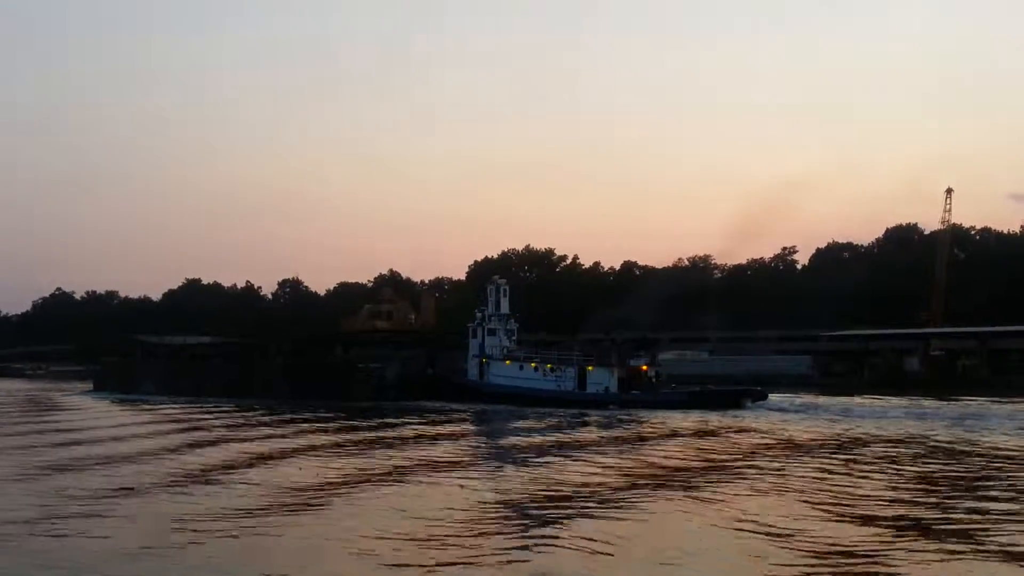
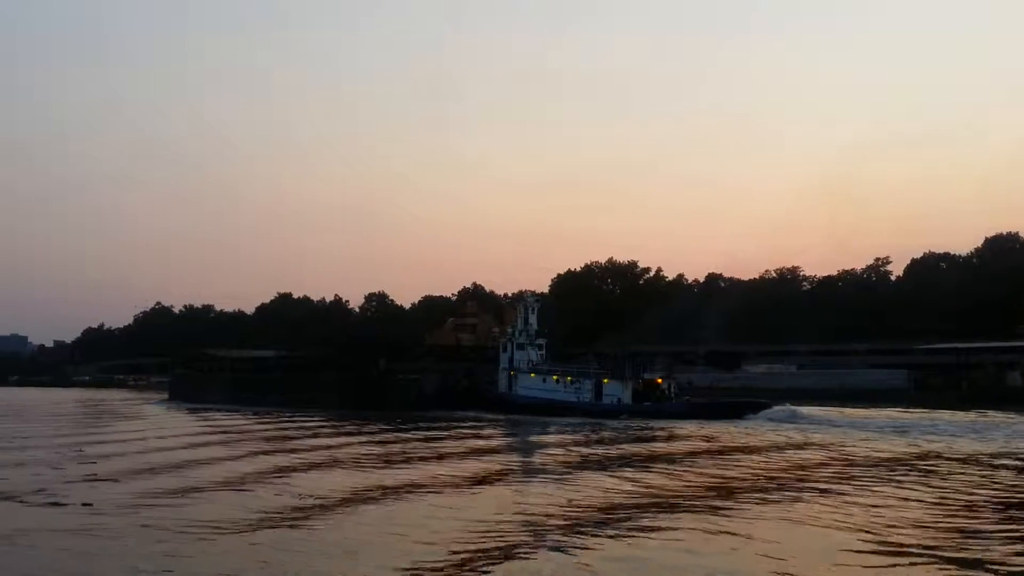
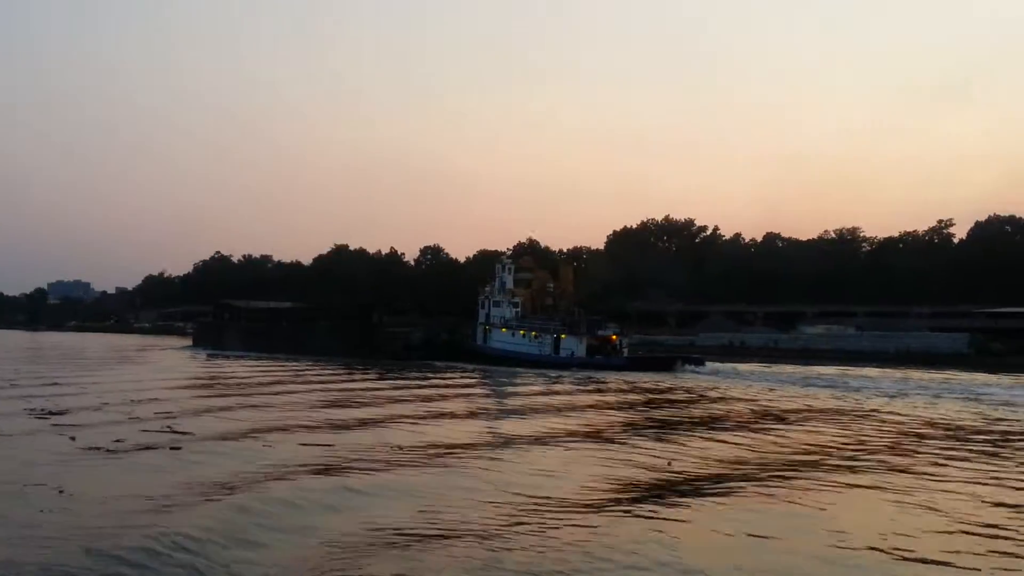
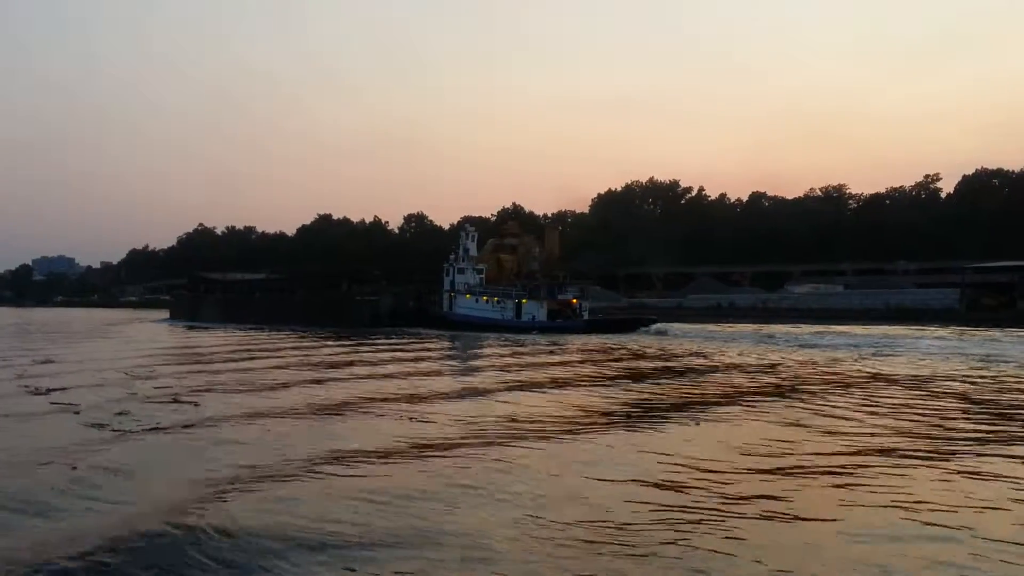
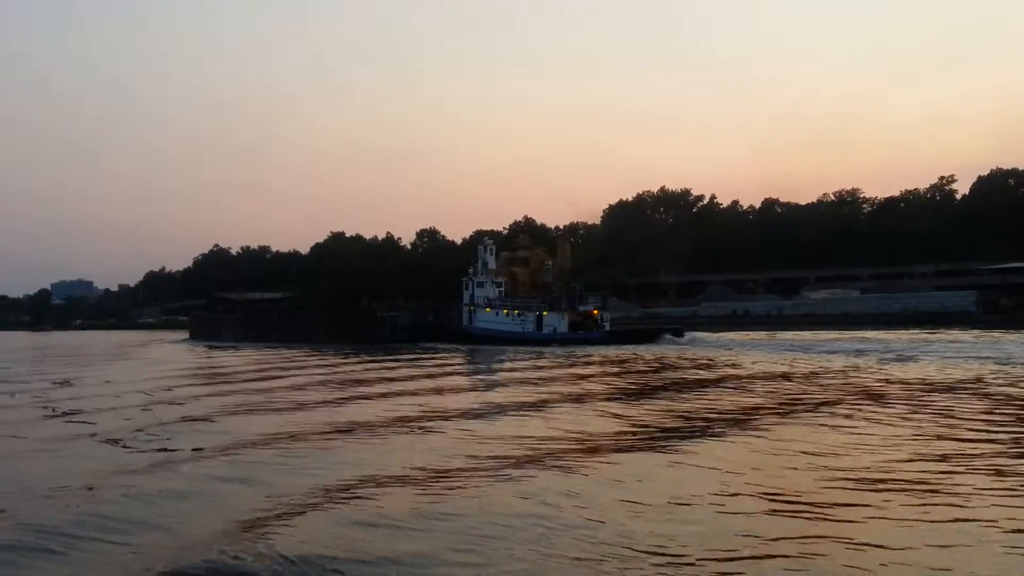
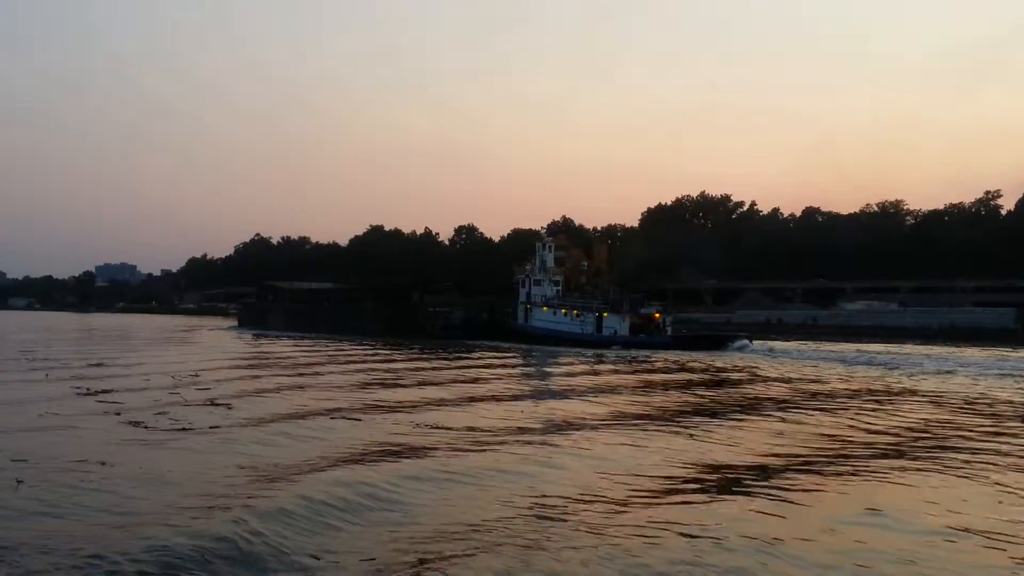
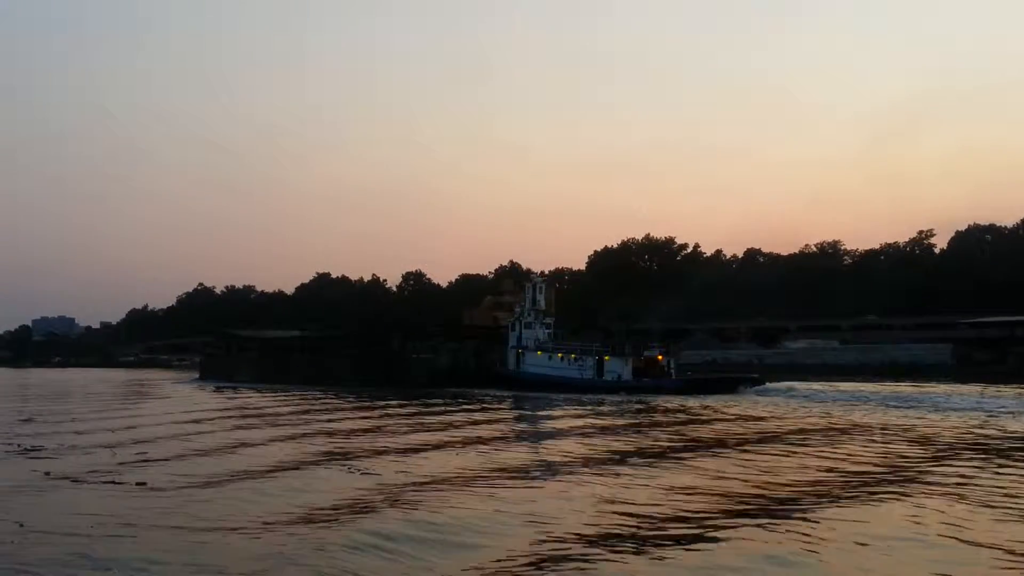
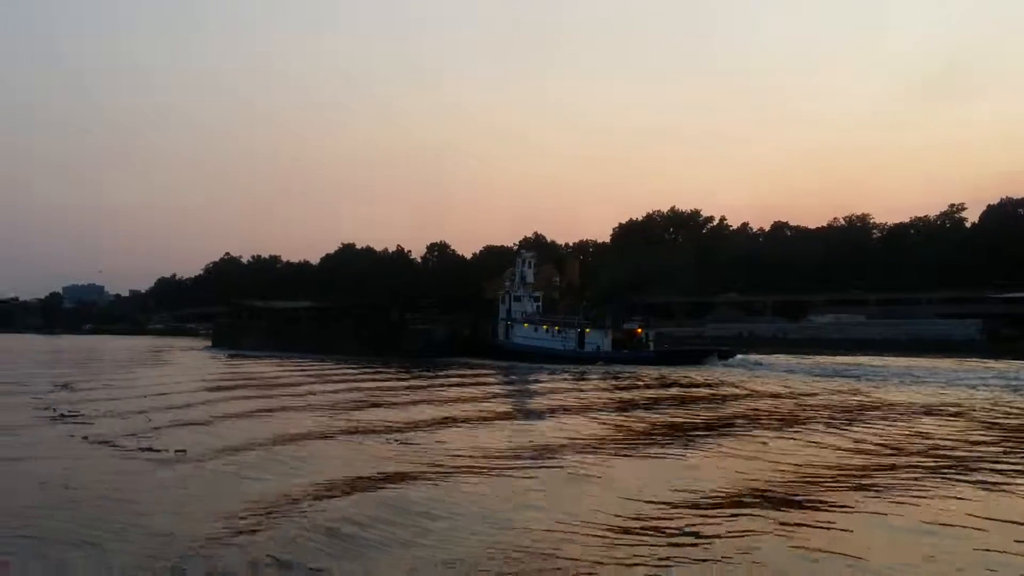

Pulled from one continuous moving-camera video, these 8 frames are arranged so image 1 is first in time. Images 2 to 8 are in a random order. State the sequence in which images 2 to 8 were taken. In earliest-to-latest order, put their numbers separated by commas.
2, 7, 8, 6, 3, 5, 4
